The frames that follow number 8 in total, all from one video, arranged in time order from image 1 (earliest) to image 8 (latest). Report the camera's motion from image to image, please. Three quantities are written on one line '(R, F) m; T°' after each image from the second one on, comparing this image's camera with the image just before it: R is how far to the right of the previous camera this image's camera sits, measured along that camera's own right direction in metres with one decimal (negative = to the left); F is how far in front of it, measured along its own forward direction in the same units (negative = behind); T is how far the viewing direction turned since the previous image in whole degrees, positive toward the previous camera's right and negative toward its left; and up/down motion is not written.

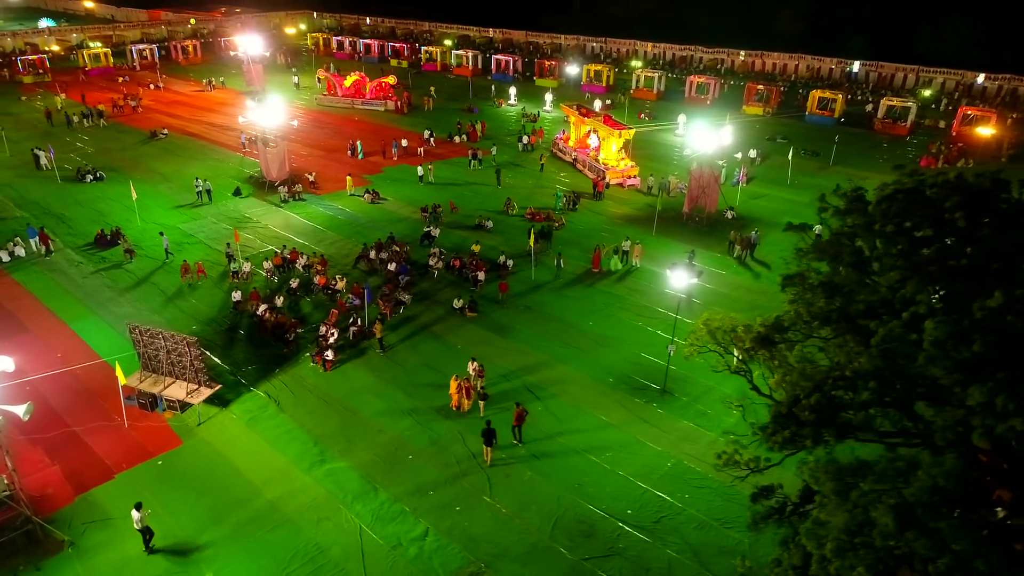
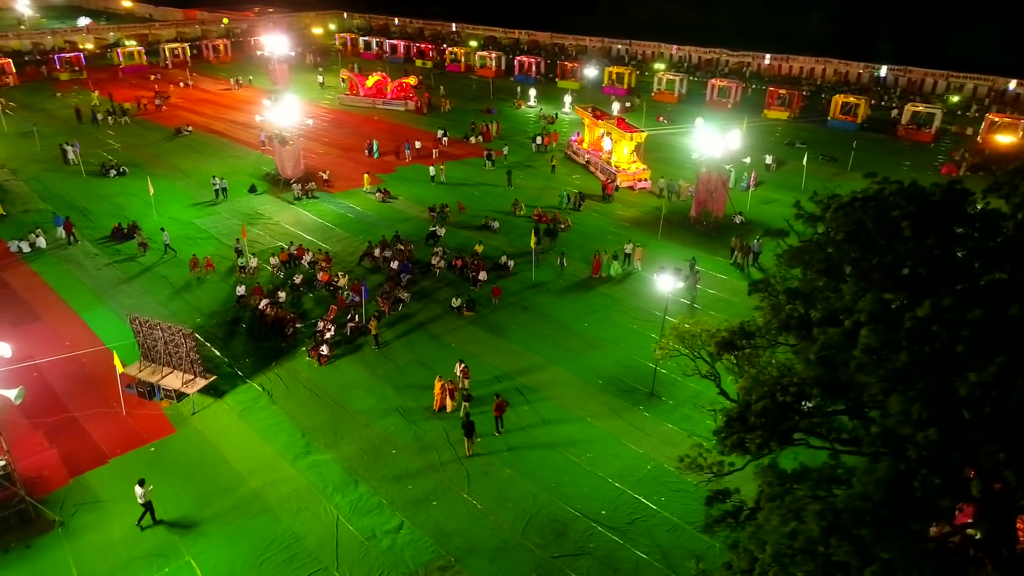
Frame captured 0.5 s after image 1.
(+1.2, -0.2) m; -2°
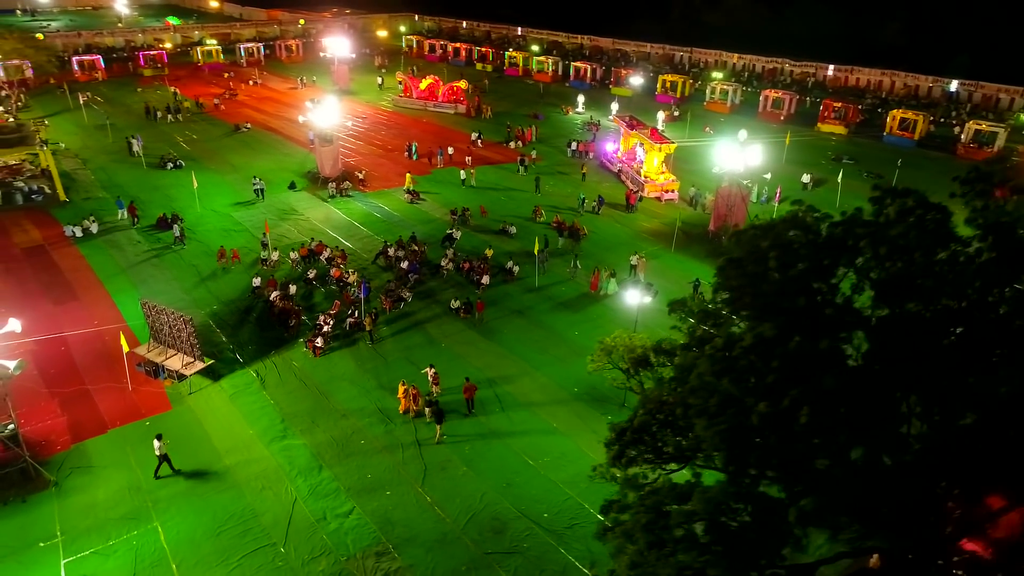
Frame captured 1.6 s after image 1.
(+2.9, -0.6) m; -6°
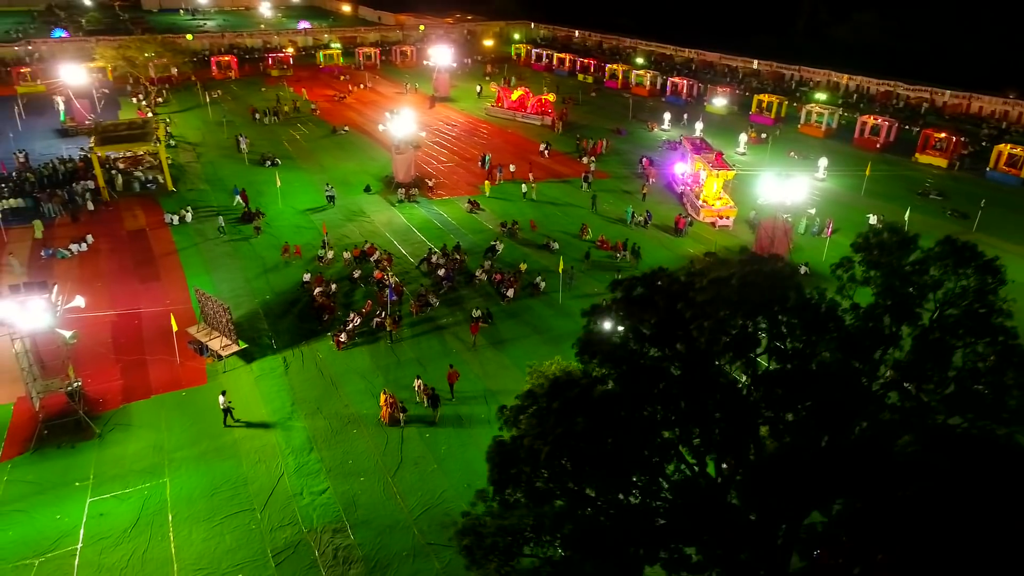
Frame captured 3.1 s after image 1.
(+4.0, -1.3) m; -9°
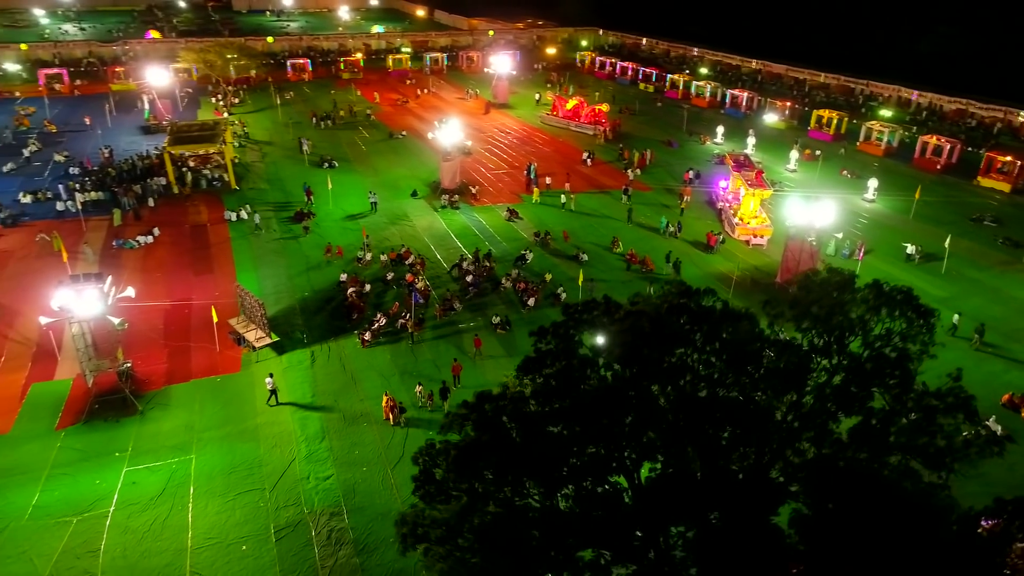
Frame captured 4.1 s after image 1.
(+2.2, -1.2) m; -6°
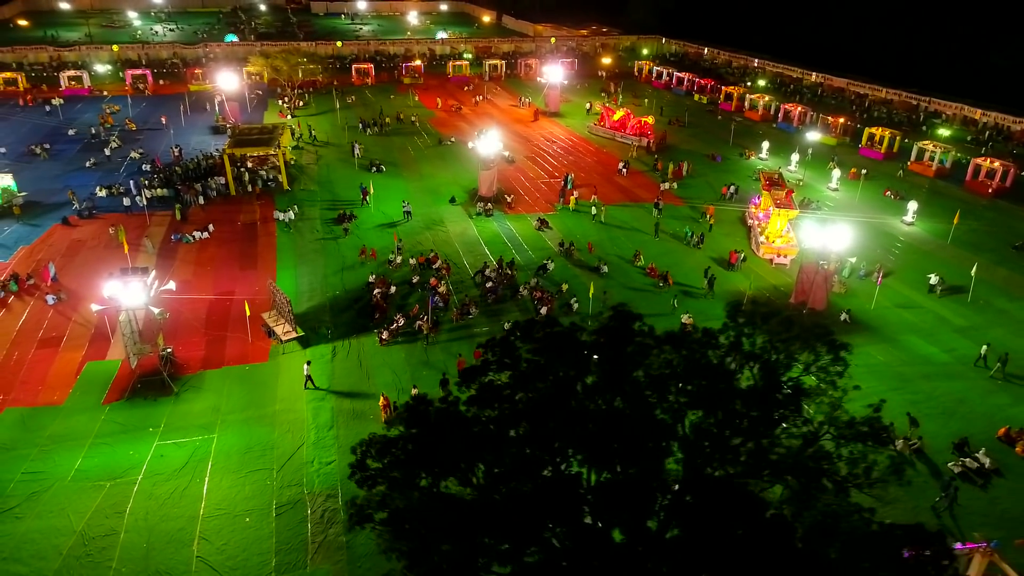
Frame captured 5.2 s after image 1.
(+2.4, -1.6) m; -5°
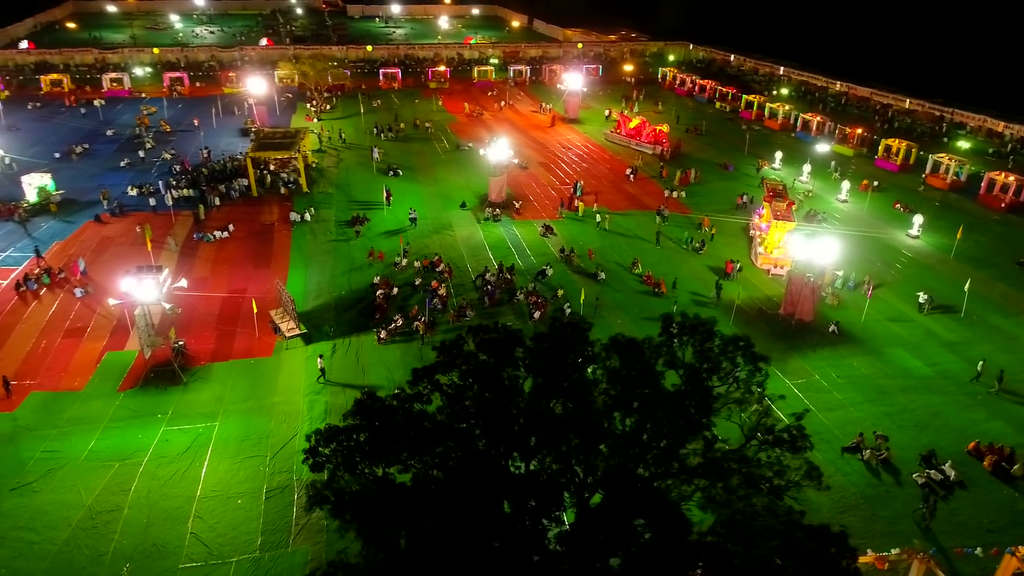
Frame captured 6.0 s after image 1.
(+1.9, -1.4) m; -3°
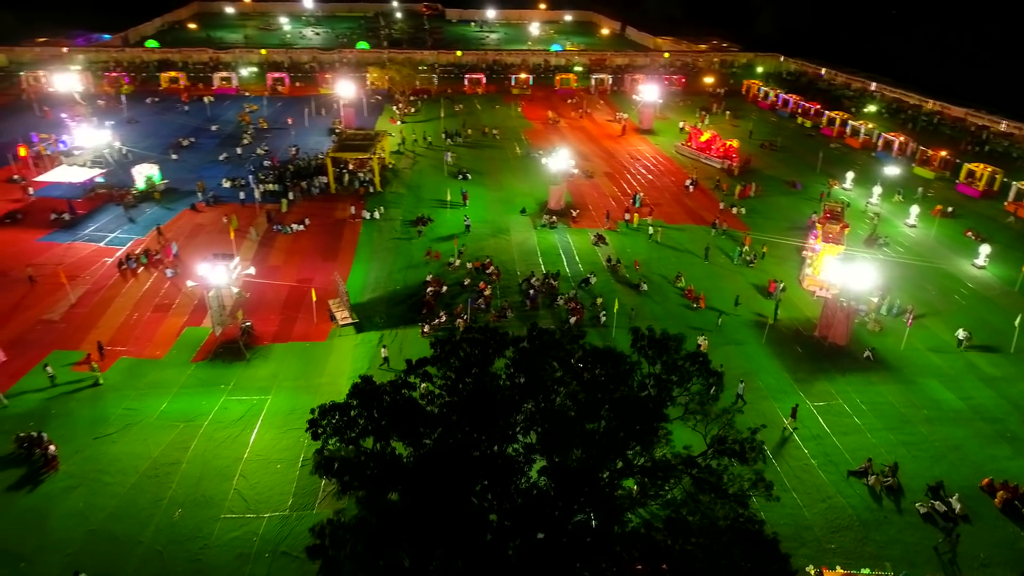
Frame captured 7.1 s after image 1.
(+2.5, -2.0) m; -7°
